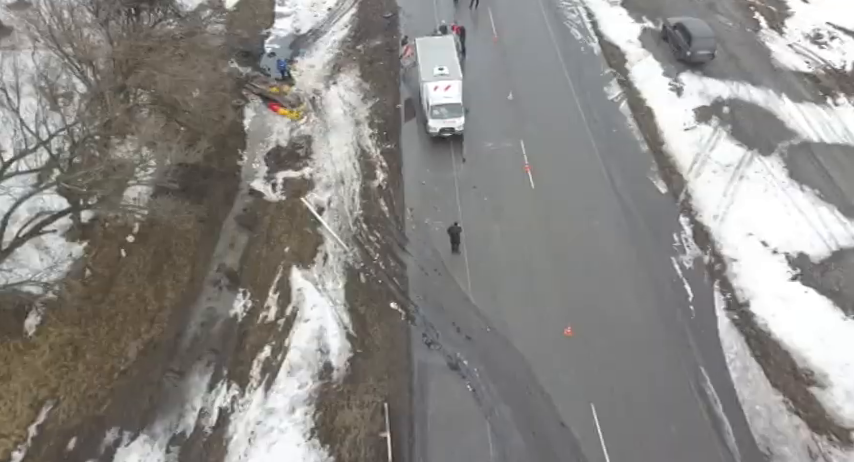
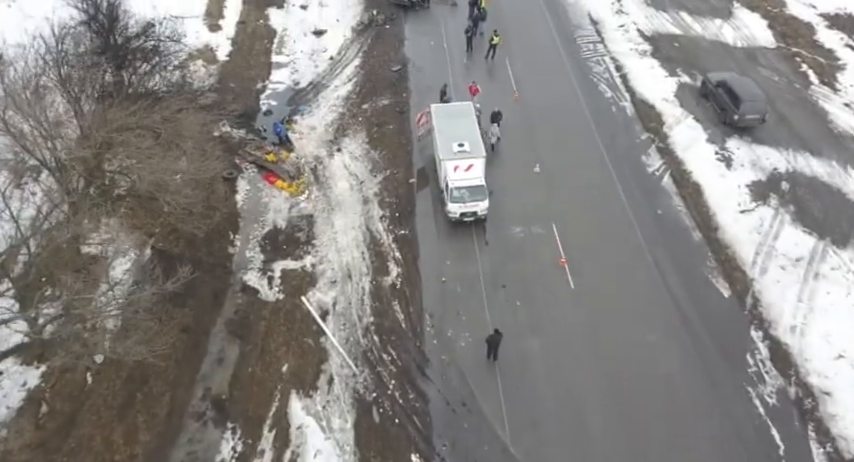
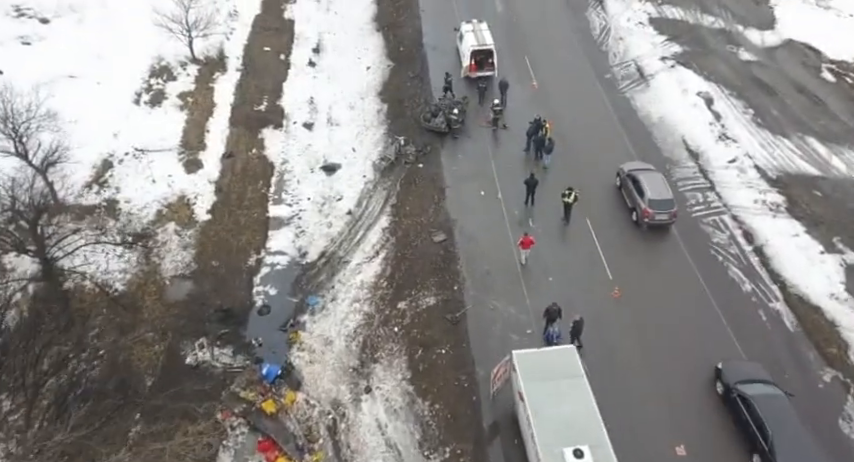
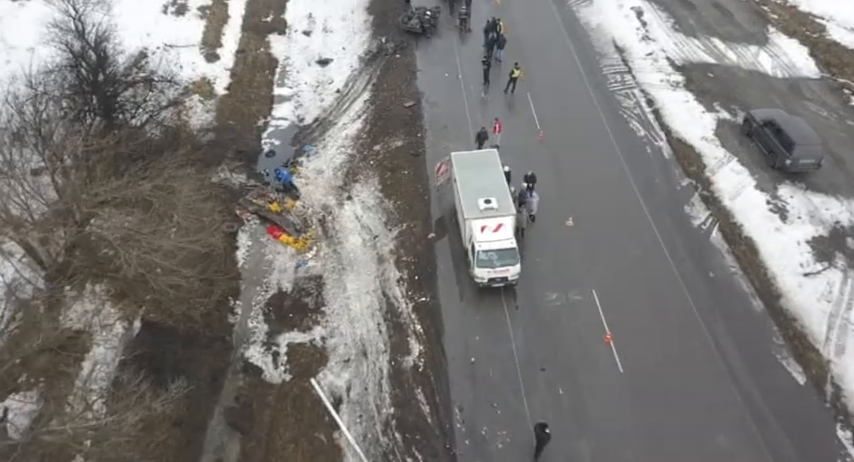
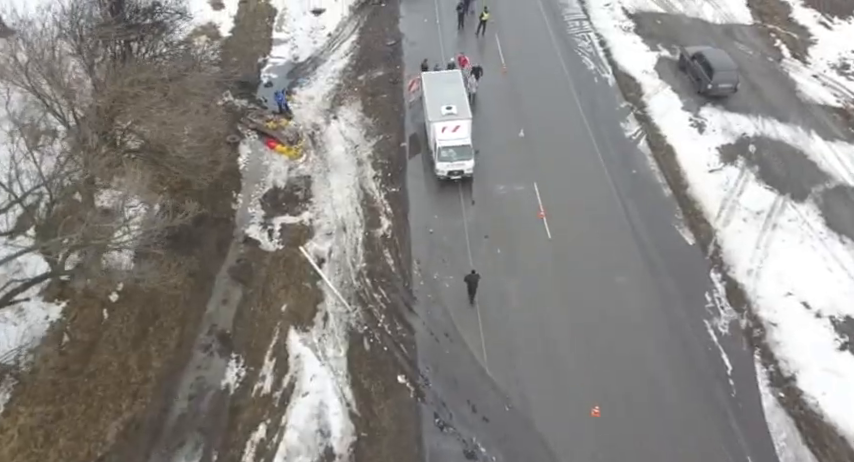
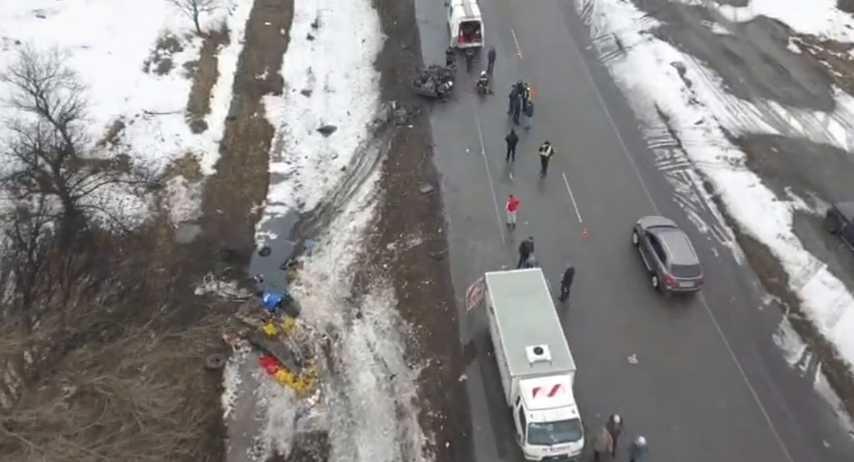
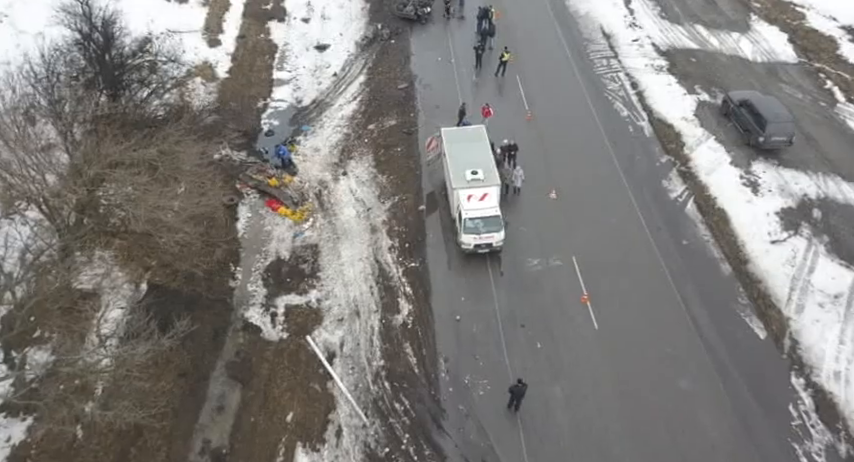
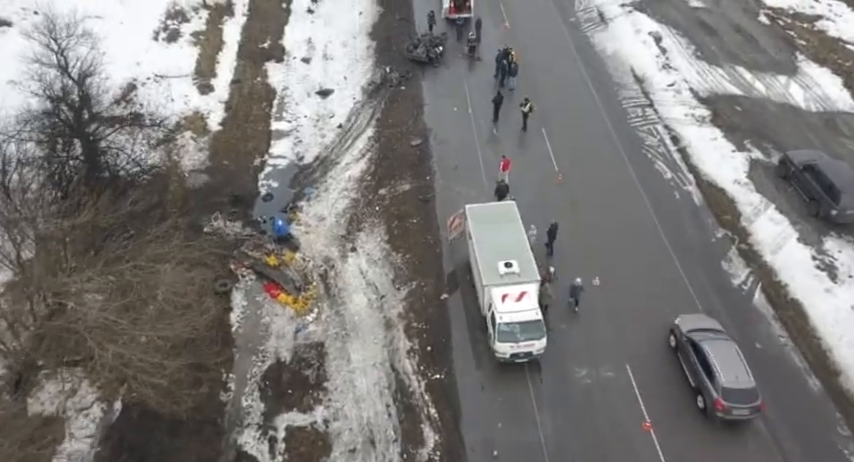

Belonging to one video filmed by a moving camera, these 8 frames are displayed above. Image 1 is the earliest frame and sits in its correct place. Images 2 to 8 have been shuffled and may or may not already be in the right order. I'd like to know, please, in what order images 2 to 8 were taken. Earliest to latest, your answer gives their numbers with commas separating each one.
5, 2, 7, 4, 8, 6, 3
